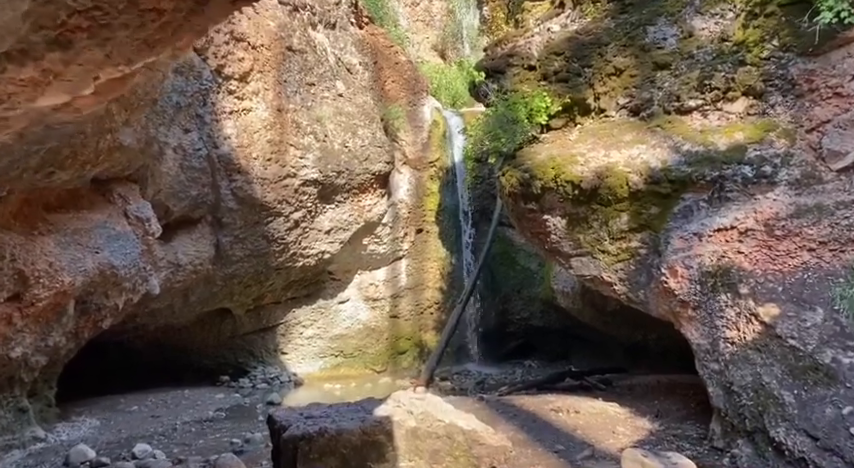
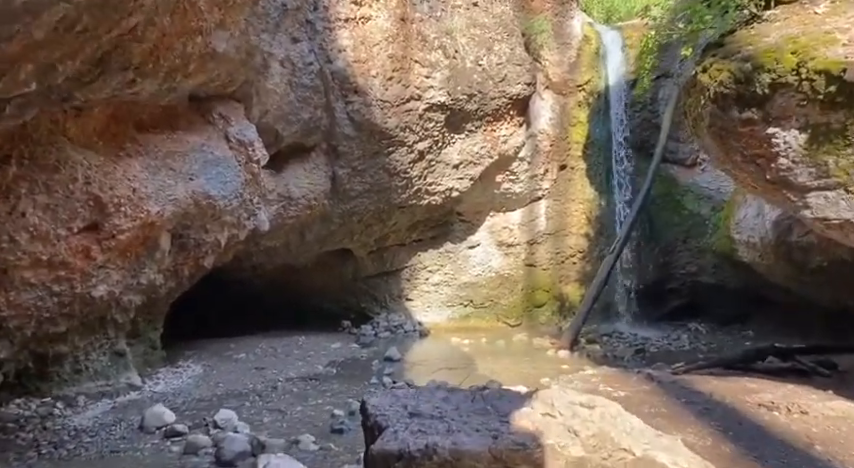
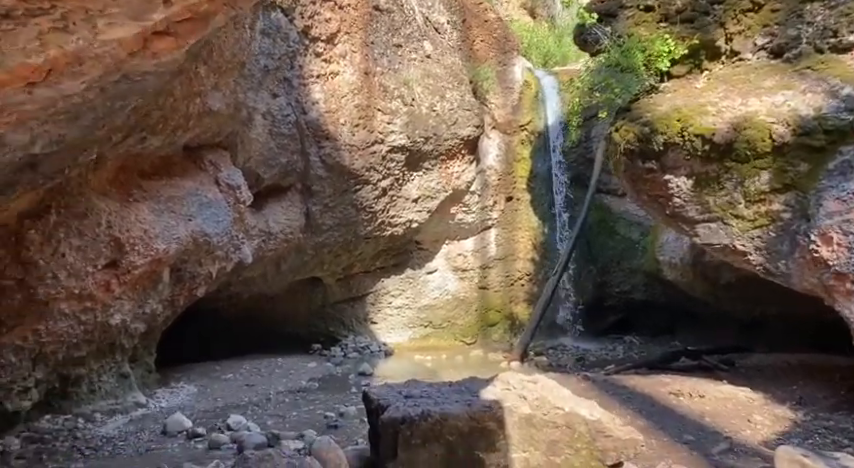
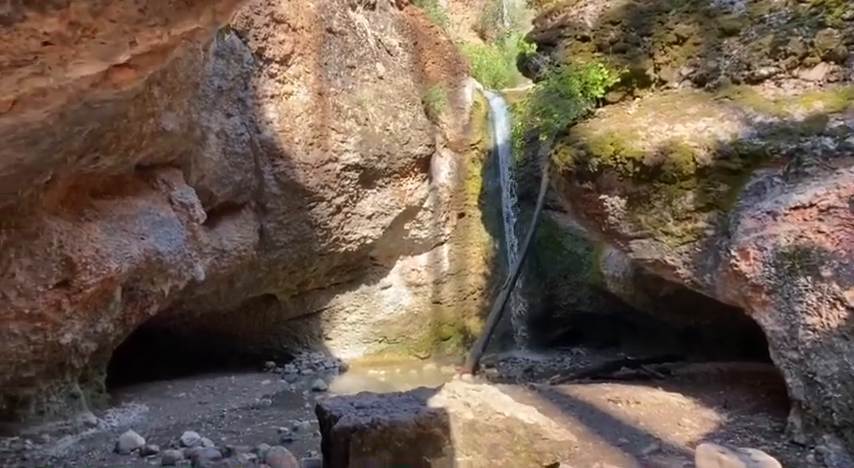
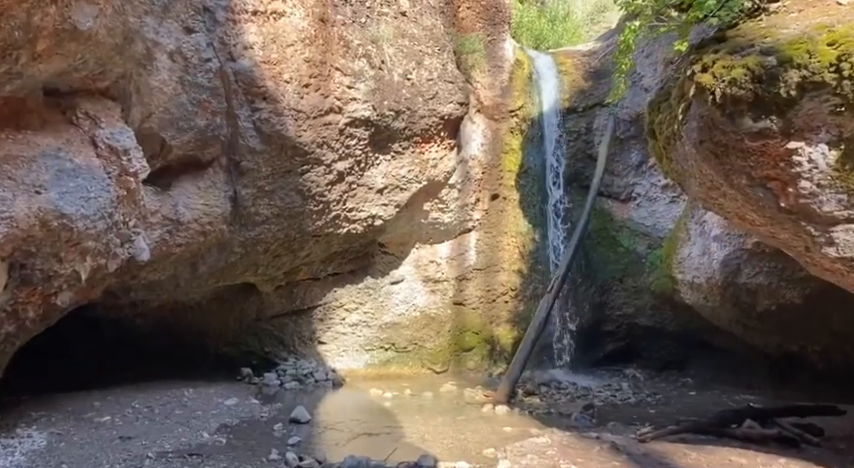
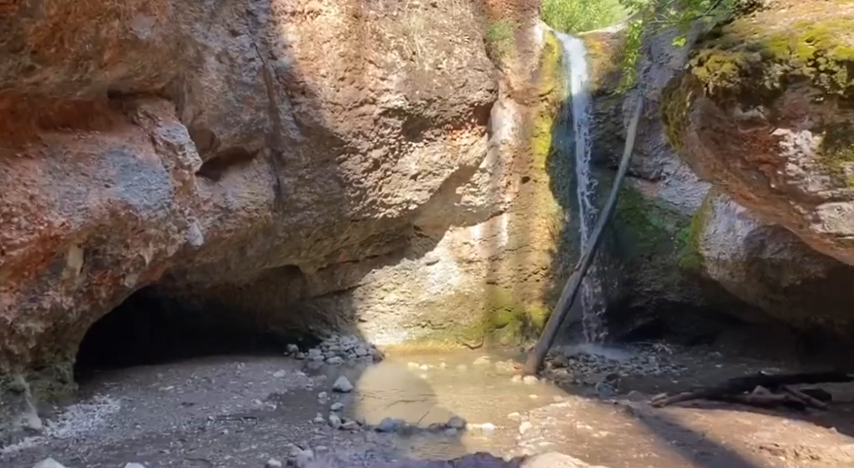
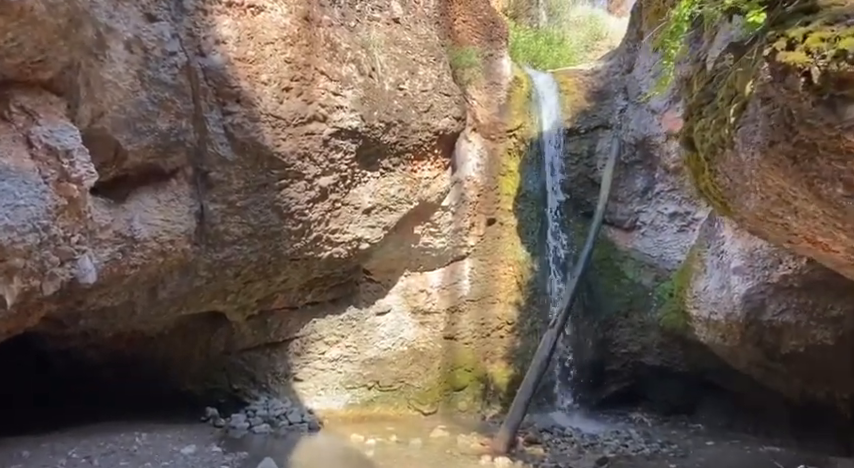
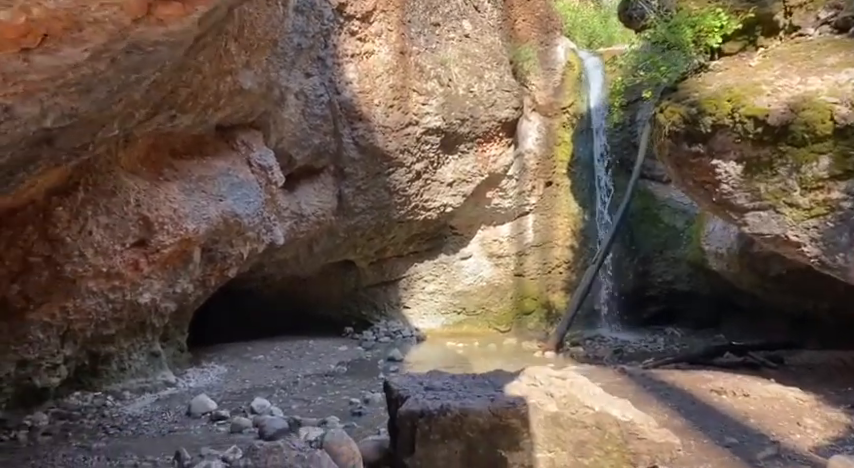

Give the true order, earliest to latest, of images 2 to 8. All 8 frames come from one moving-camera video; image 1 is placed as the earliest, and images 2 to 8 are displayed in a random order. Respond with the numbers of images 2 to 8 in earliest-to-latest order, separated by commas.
4, 3, 8, 2, 6, 5, 7
